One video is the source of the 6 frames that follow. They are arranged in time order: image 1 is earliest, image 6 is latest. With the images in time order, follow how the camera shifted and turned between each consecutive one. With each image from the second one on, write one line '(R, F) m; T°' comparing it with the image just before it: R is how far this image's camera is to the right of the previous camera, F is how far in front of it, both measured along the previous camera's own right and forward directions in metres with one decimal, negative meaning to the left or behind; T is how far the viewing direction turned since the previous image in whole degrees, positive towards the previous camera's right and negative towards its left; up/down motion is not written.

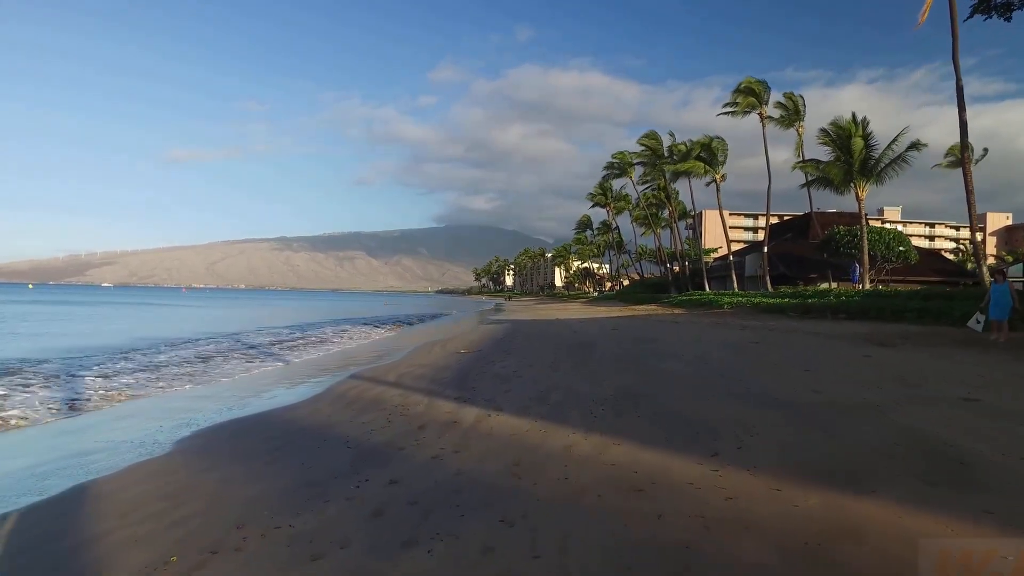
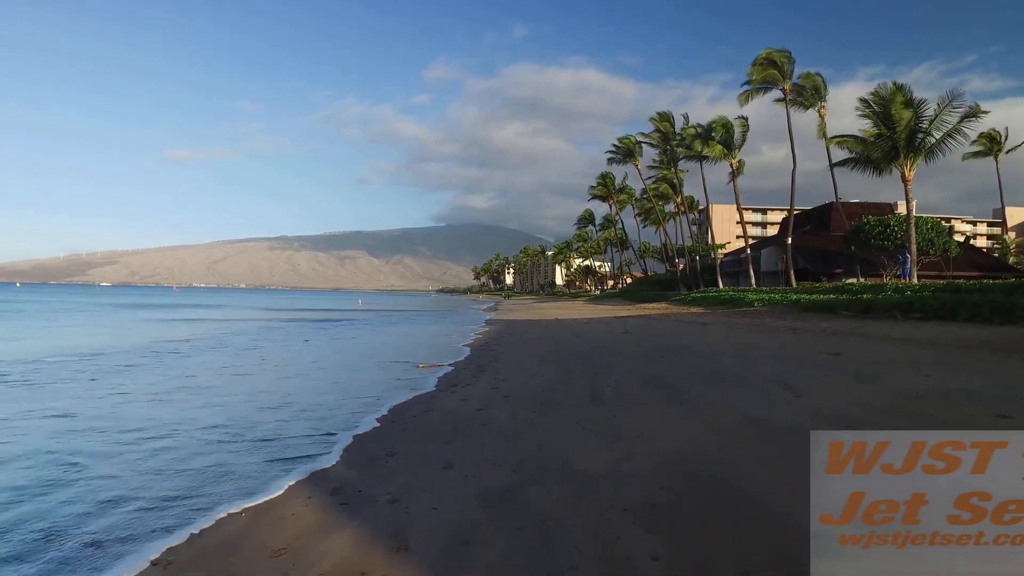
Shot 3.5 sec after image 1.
(+0.4, +4.7) m; 0°
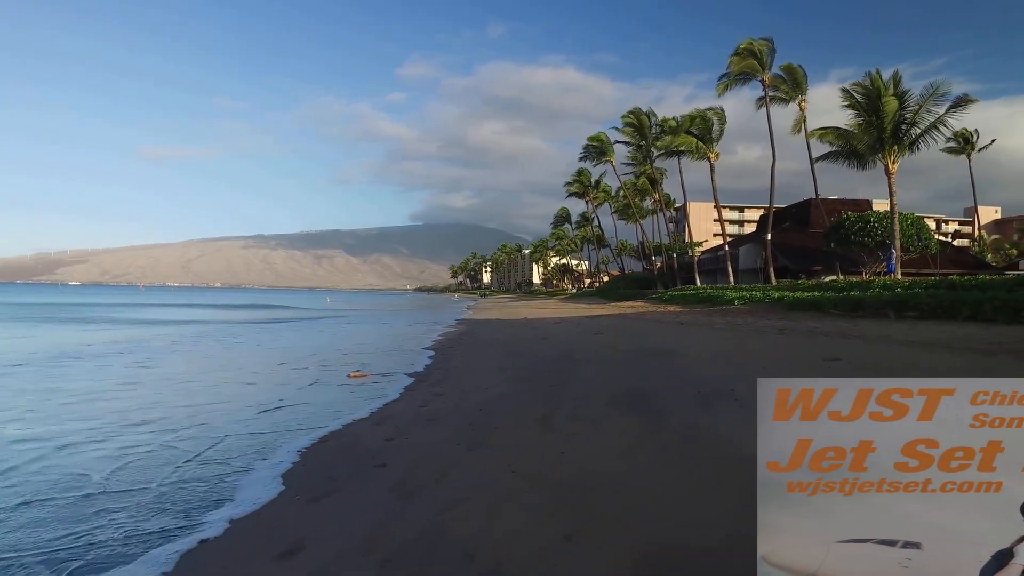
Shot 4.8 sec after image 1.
(+0.5, +1.8) m; +2°
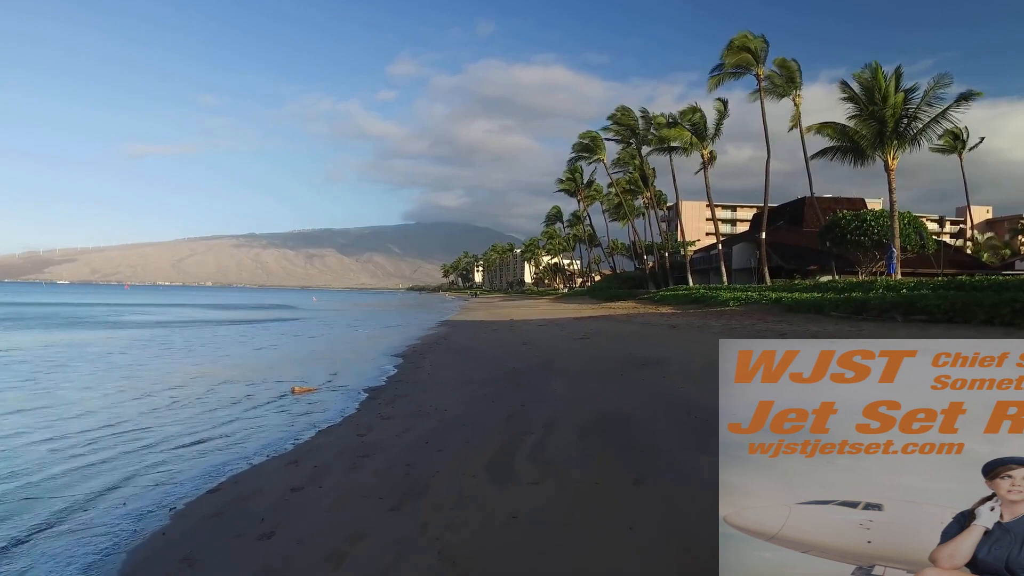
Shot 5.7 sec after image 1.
(+0.4, +1.3) m; +1°
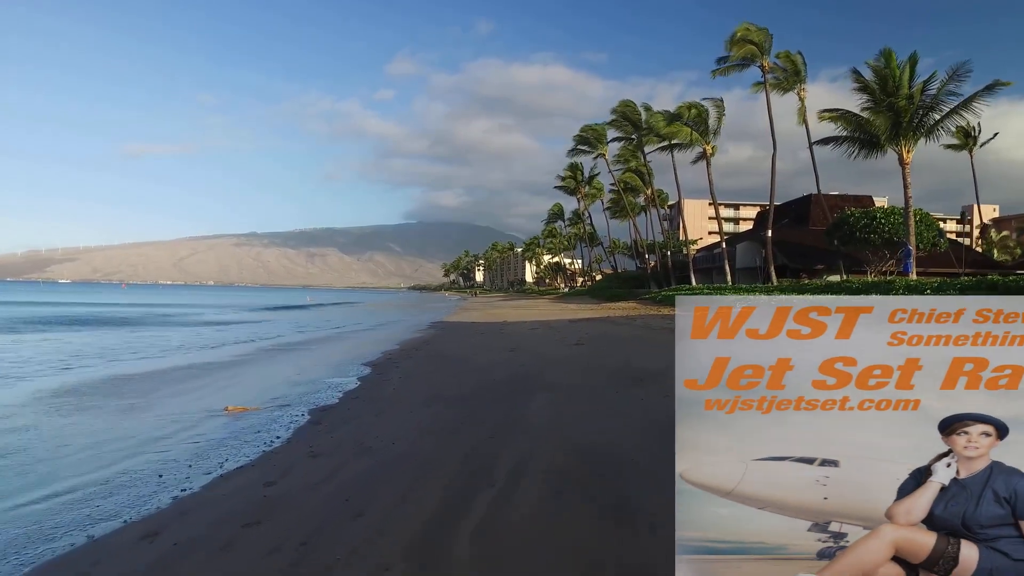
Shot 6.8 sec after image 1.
(+0.3, +1.5) m; 0°
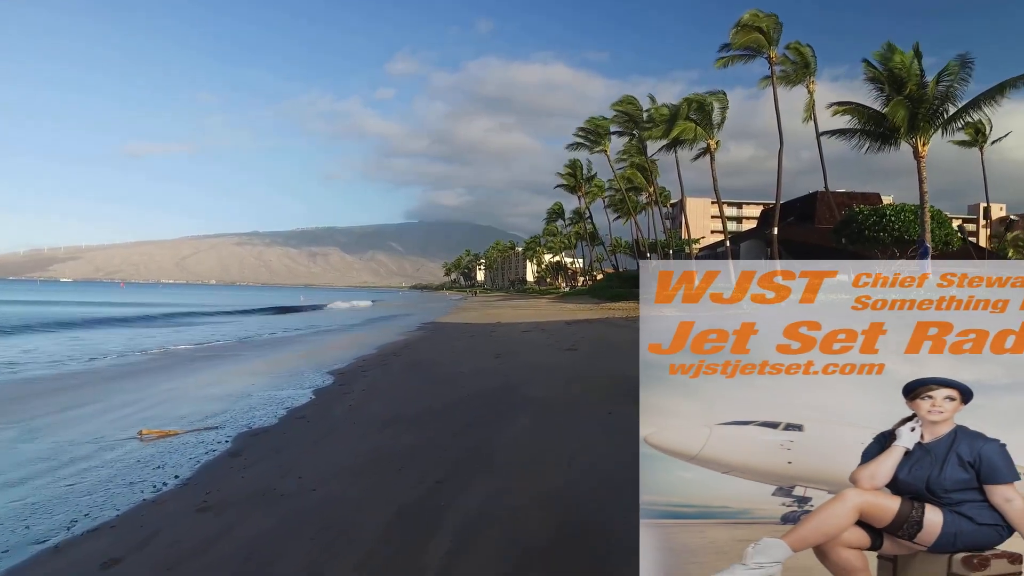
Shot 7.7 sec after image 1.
(+0.3, +1.3) m; 0°
